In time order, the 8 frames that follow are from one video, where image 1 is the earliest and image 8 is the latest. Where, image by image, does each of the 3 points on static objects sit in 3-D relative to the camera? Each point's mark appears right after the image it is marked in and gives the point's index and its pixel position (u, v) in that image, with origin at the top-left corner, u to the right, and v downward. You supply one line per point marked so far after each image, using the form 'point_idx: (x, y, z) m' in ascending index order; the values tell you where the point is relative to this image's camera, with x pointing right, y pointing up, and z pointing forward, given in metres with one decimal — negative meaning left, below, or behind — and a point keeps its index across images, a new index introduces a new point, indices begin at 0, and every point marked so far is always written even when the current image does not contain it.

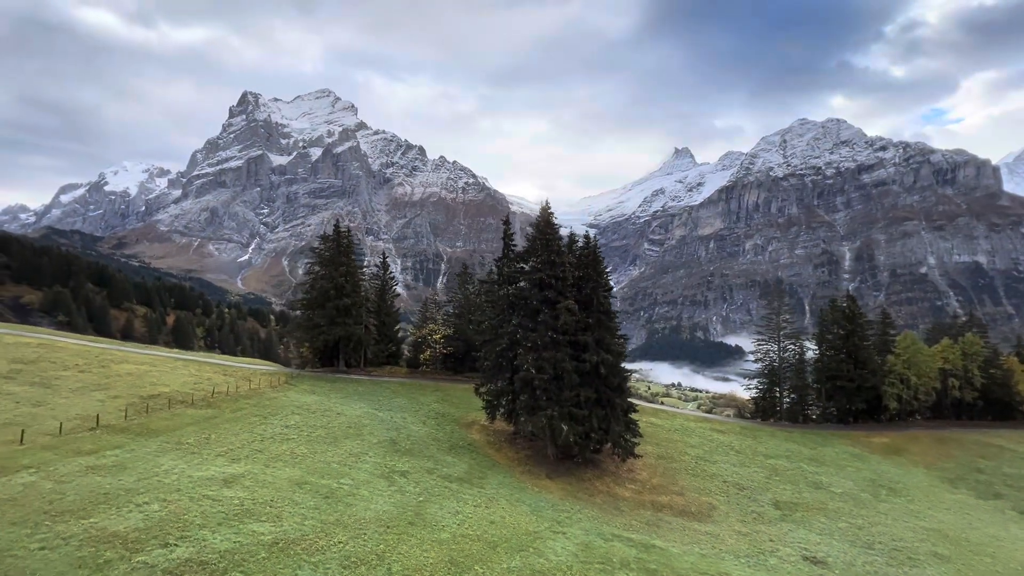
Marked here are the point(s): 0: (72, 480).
0: (-15.5, -6.9, +18.2) m
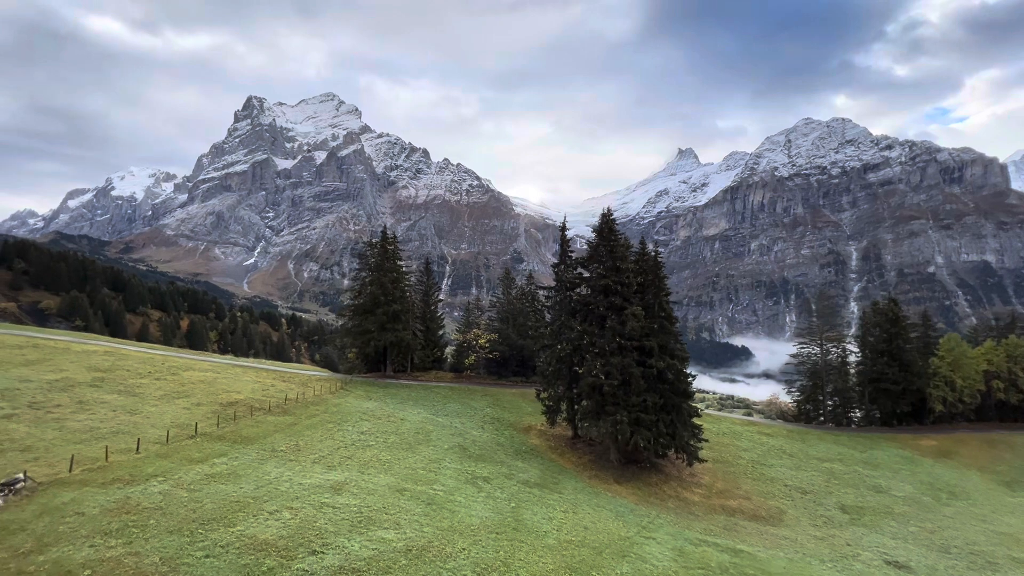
0: (-11.2, -7.4, +18.7) m
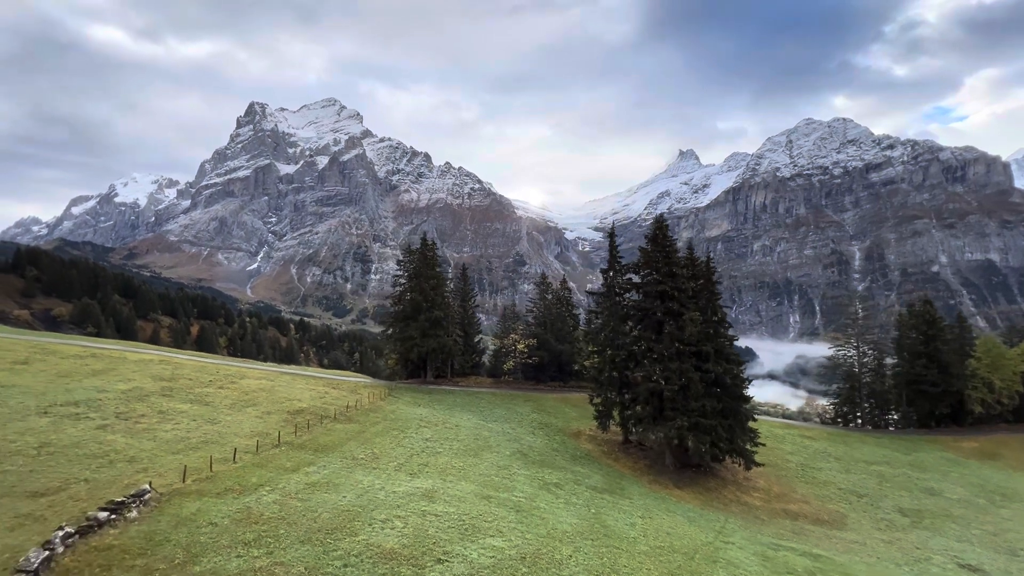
0: (-7.4, -7.8, +18.9) m
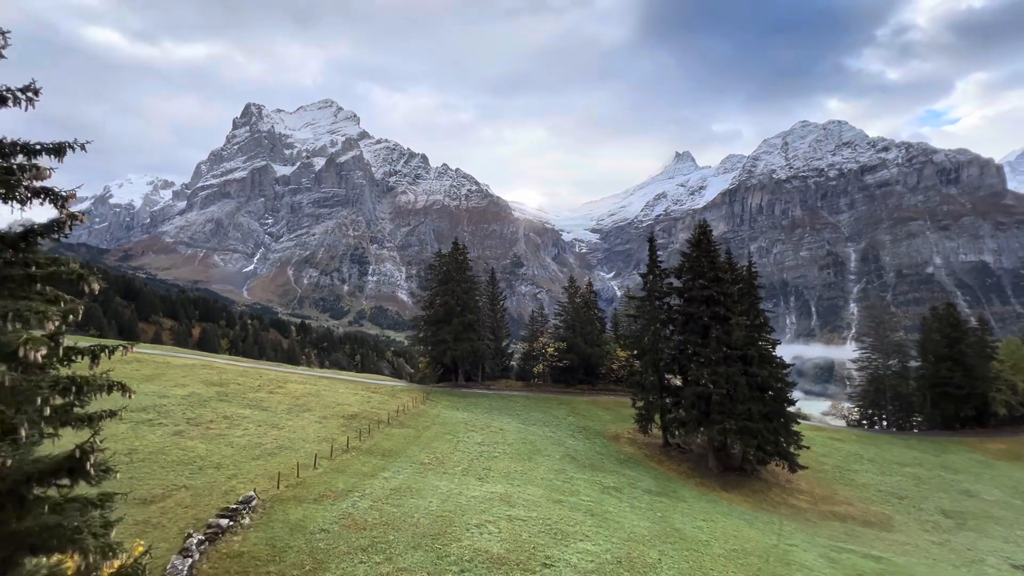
0: (-4.1, -8.1, +19.1) m
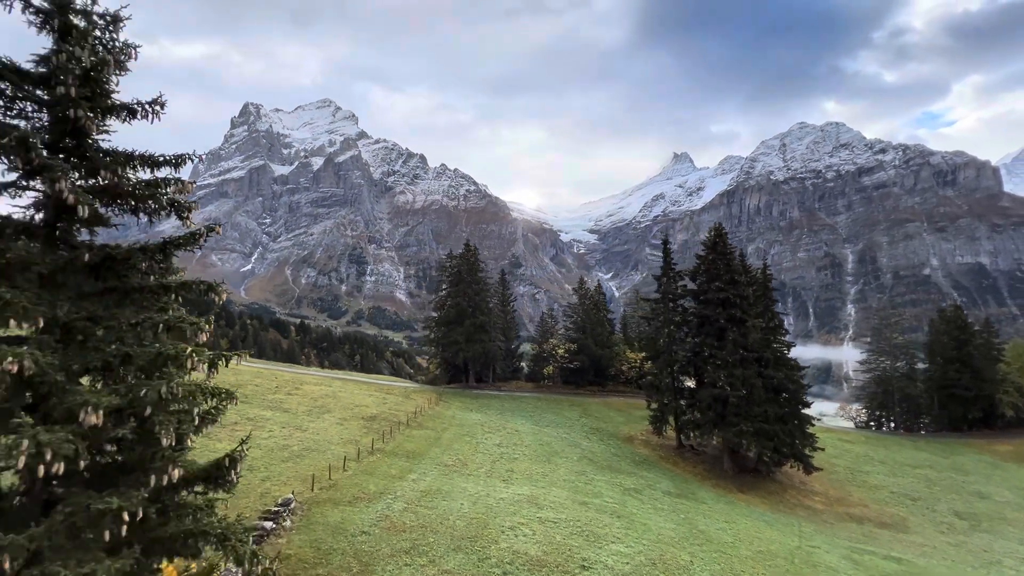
0: (-2.9, -8.2, +19.2) m
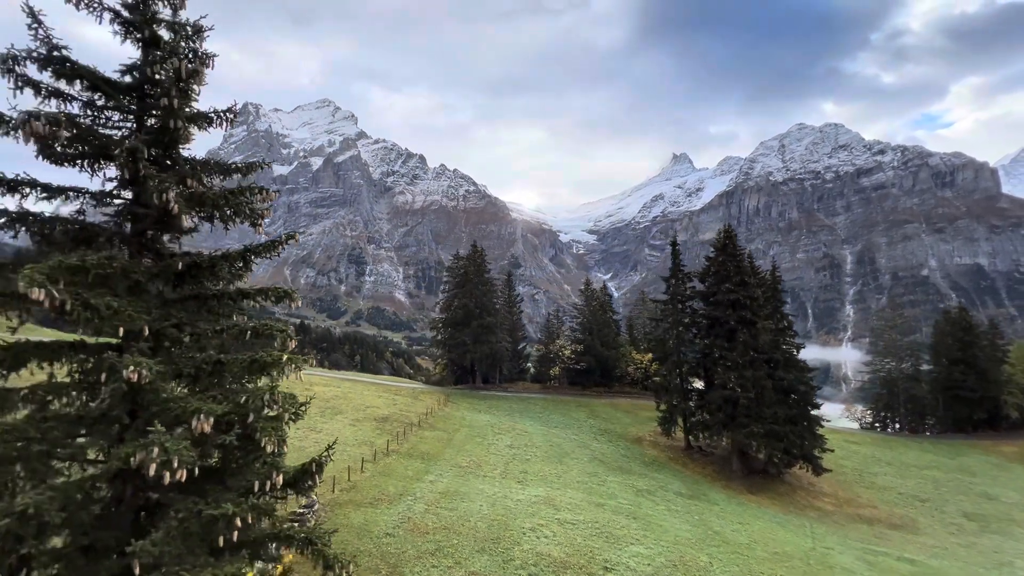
0: (-2.2, -8.3, +19.3) m
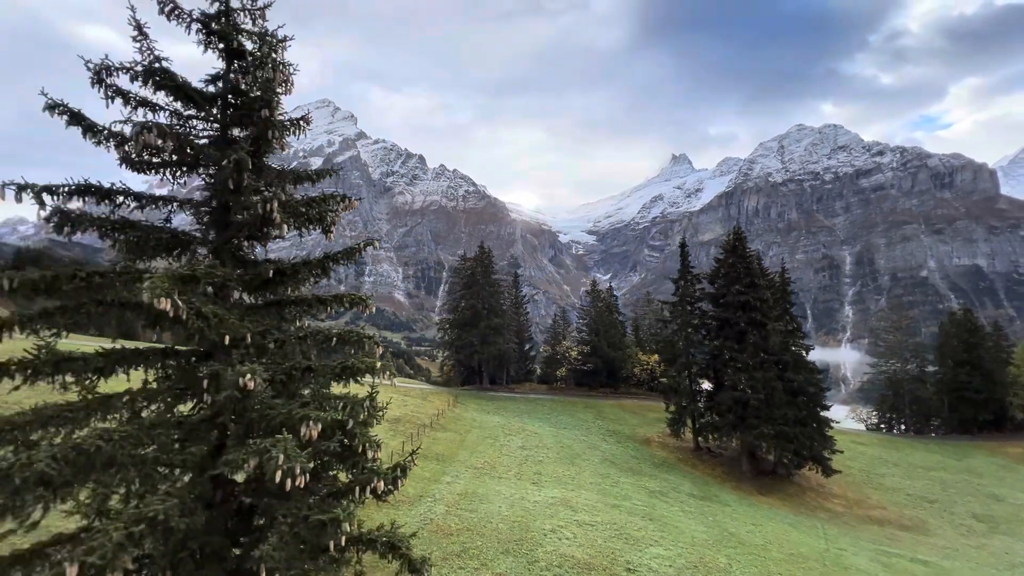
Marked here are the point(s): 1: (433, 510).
0: (-1.4, -8.4, +19.3) m
1: (-2.9, -8.0, +18.3) m
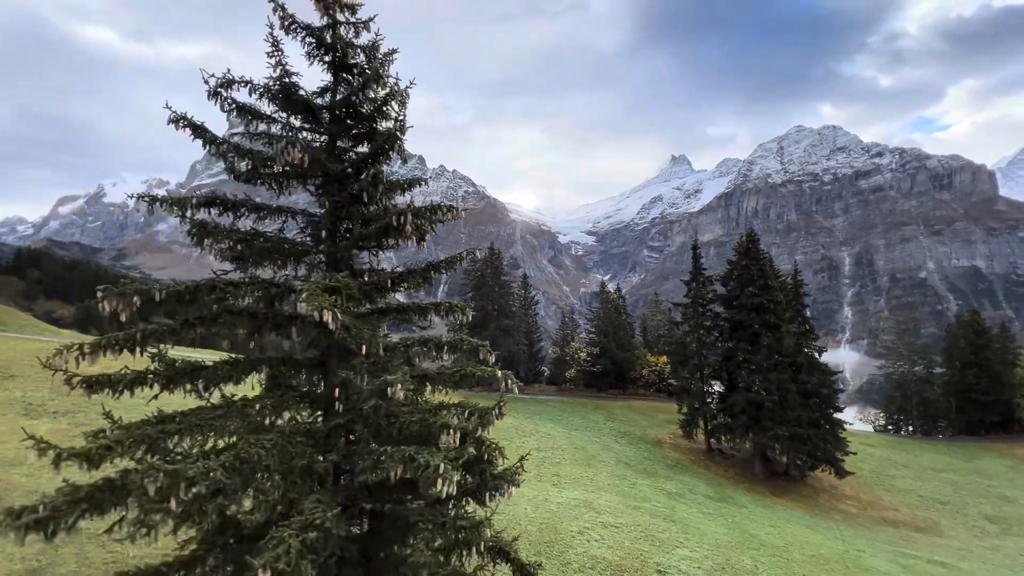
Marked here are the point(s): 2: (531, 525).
0: (-0.4, -8.5, +19.4) m
1: (-1.9, -8.1, +18.4) m
2: (+0.7, -8.6, +18.4) m
